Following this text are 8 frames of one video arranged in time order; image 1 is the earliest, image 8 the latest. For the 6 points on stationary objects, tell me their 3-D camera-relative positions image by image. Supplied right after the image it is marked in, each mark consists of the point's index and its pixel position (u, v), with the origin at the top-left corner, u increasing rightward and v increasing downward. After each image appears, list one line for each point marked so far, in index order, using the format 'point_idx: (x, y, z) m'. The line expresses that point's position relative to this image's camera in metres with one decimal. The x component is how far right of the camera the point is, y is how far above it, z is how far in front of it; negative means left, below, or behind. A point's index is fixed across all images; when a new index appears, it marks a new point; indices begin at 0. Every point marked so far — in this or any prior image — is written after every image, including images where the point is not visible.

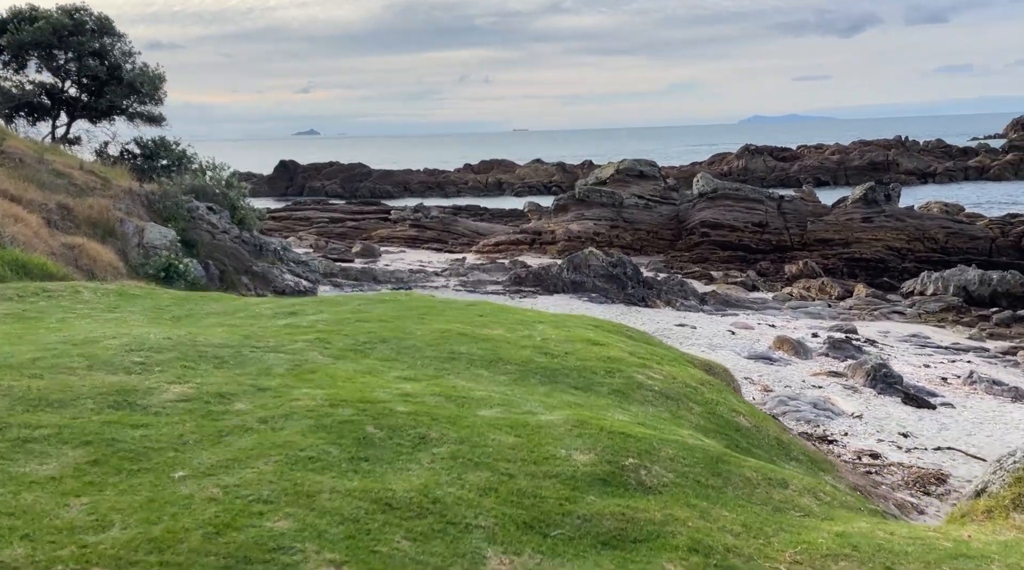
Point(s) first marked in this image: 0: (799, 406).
0: (+5.0, -2.1, +16.6) m
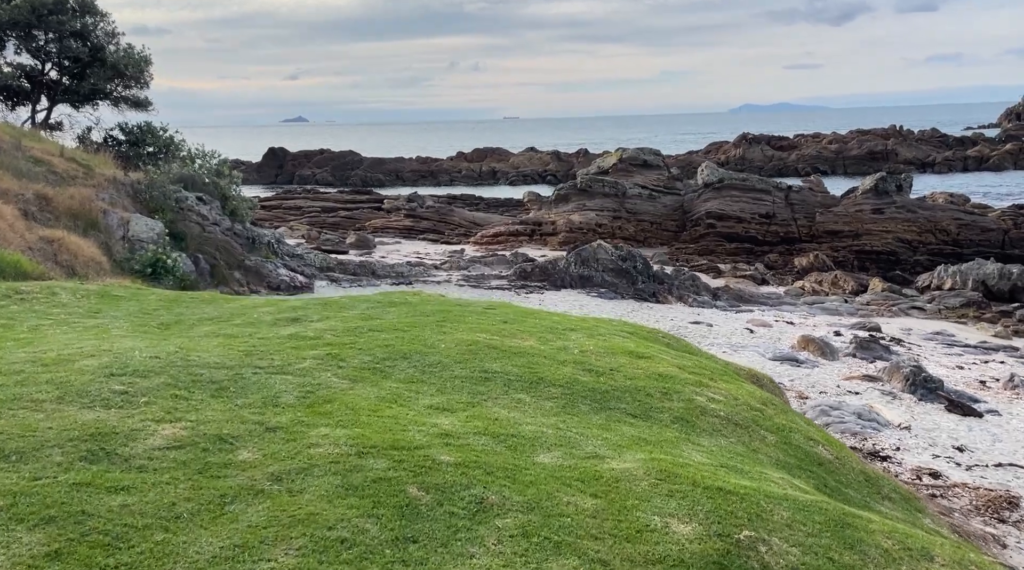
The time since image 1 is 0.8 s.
0: (+5.4, -2.1, +15.3) m
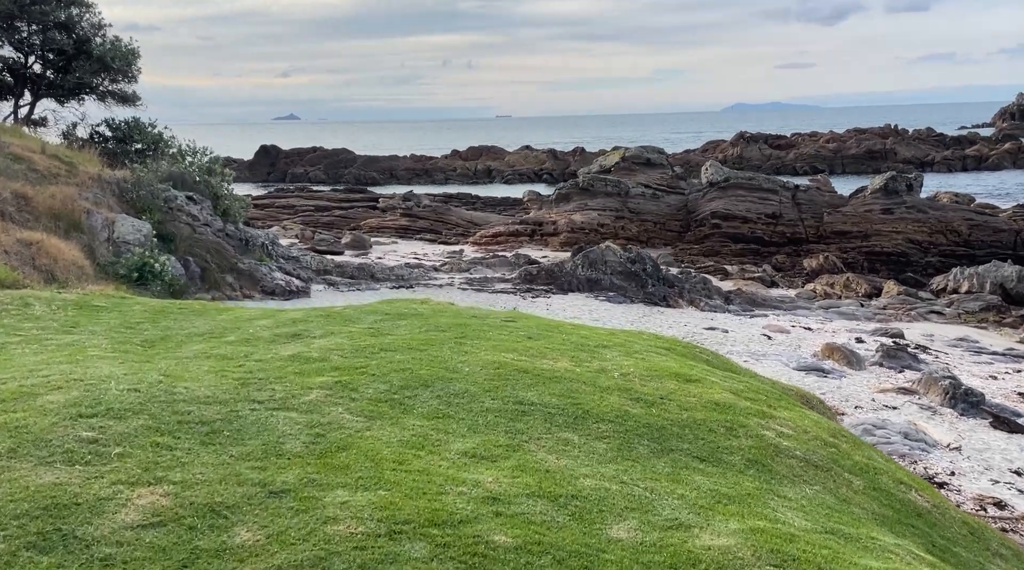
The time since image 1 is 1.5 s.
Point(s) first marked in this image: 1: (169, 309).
0: (+5.6, -2.3, +14.2) m
1: (-4.9, -0.3, +13.4) m
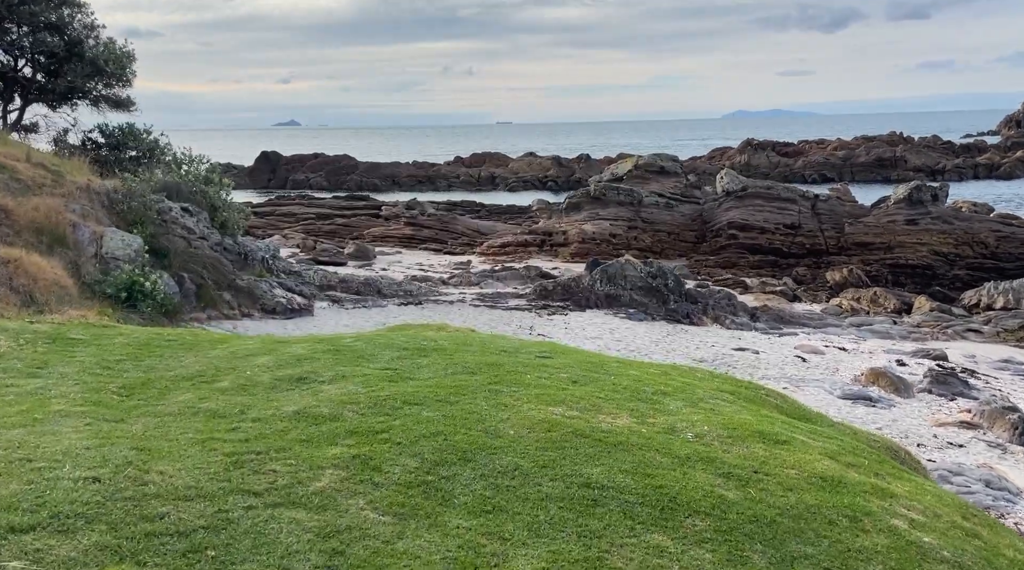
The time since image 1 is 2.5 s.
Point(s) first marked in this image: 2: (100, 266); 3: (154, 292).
0: (+6.1, -2.6, +12.5) m
1: (-4.5, -0.7, +11.8) m
2: (-8.3, +0.4, +19.2) m
3: (-7.2, -0.1, +19.0) m
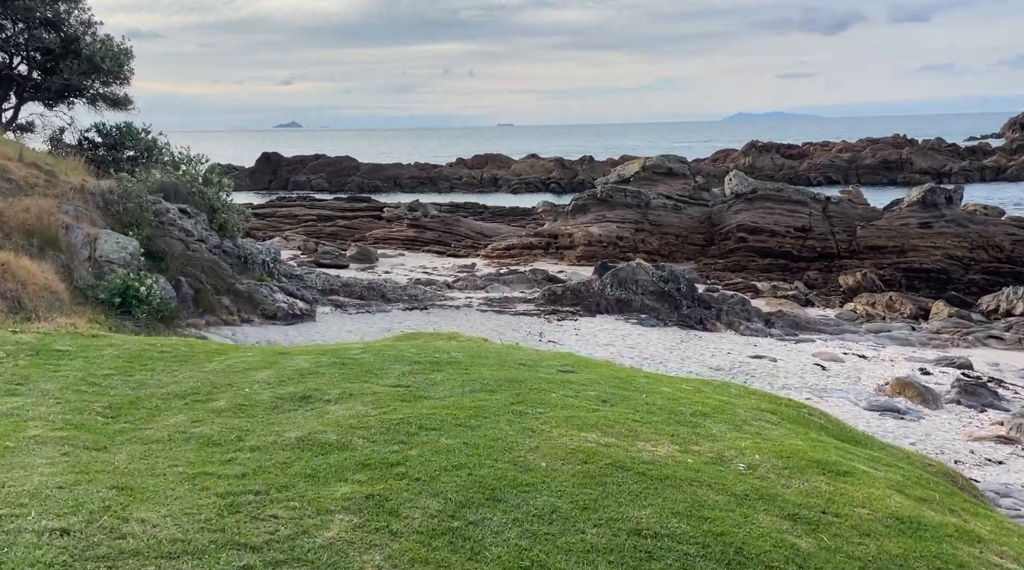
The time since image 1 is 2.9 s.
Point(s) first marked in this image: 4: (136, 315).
0: (+6.3, -2.8, +11.7) m
1: (-4.3, -0.8, +11.0) m
2: (-8.1, +0.3, +18.4) m
3: (-7.0, -0.2, +18.2) m
4: (-7.1, -0.6, +17.8) m
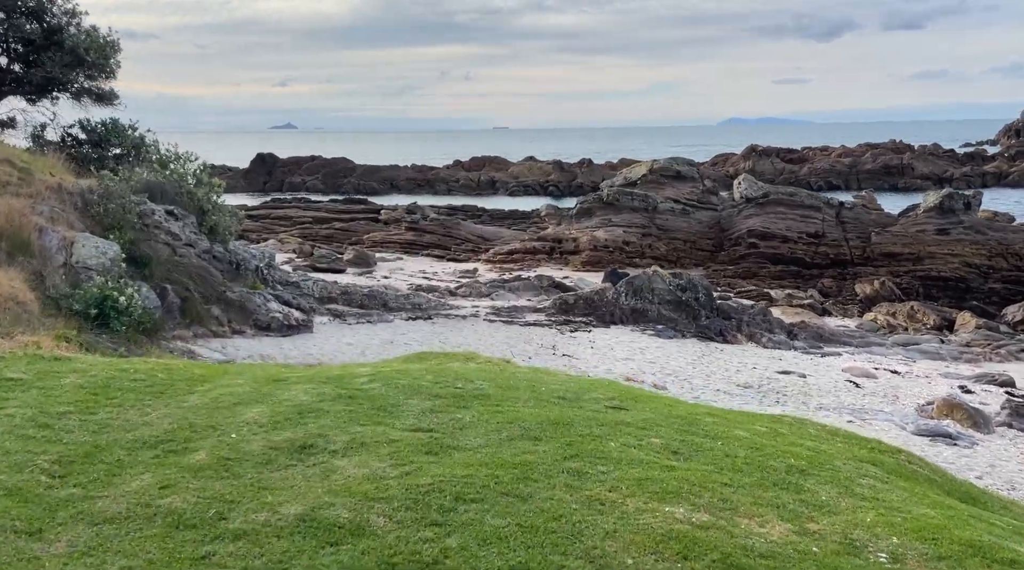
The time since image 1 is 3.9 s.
0: (+6.6, -3.0, +10.1) m
1: (-3.9, -0.9, +9.4) m
2: (-7.8, +0.1, +16.7) m
3: (-6.7, -0.4, +16.5) m
4: (-6.8, -0.7, +16.1) m
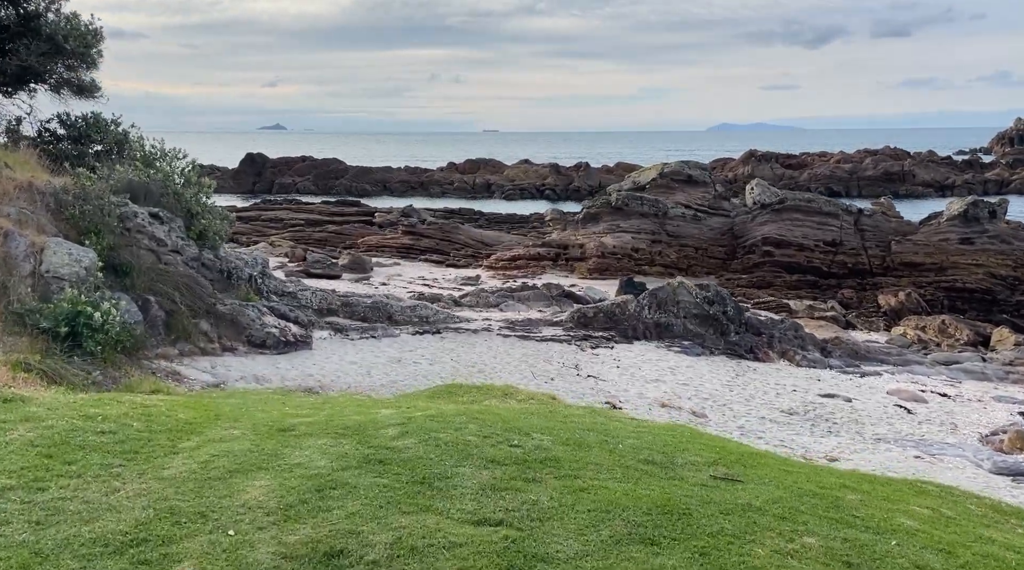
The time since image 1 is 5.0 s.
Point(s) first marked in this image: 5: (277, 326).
0: (+7.1, -3.3, +8.2) m
1: (-3.4, -1.1, +7.4) m
2: (-7.3, -0.1, +14.6) m
3: (-6.2, -0.6, +14.5) m
4: (-6.3, -0.9, +14.1) m
5: (-4.8, -0.8, +19.1) m
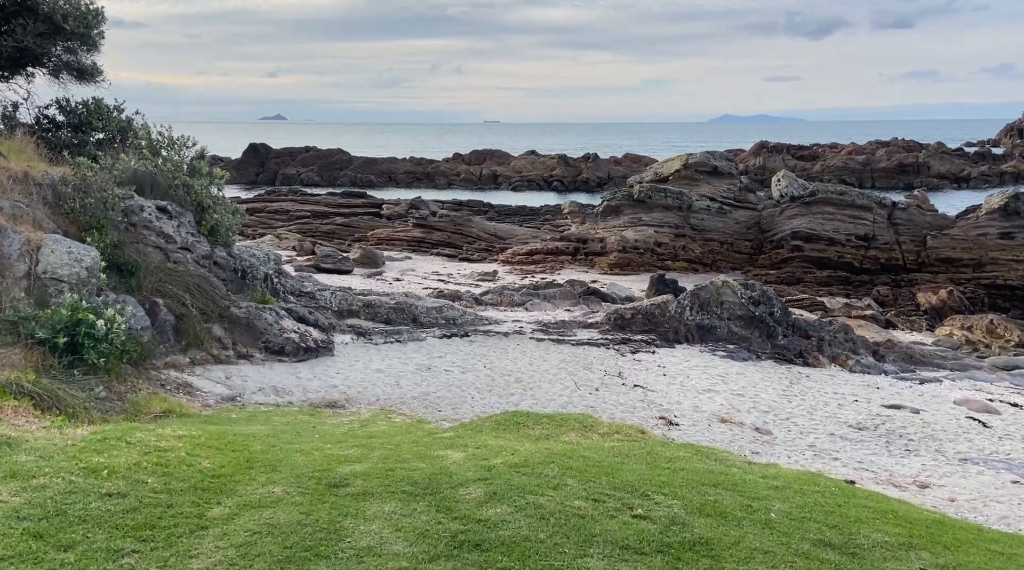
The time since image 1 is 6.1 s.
0: (+7.8, -3.4, +6.6) m
1: (-2.6, -1.3, +5.7) m
2: (-6.6, -0.1, +13.0) m
3: (-5.5, -0.6, +12.9) m
4: (-5.5, -1.0, +12.4) m
5: (-4.0, -0.8, +17.4) m
